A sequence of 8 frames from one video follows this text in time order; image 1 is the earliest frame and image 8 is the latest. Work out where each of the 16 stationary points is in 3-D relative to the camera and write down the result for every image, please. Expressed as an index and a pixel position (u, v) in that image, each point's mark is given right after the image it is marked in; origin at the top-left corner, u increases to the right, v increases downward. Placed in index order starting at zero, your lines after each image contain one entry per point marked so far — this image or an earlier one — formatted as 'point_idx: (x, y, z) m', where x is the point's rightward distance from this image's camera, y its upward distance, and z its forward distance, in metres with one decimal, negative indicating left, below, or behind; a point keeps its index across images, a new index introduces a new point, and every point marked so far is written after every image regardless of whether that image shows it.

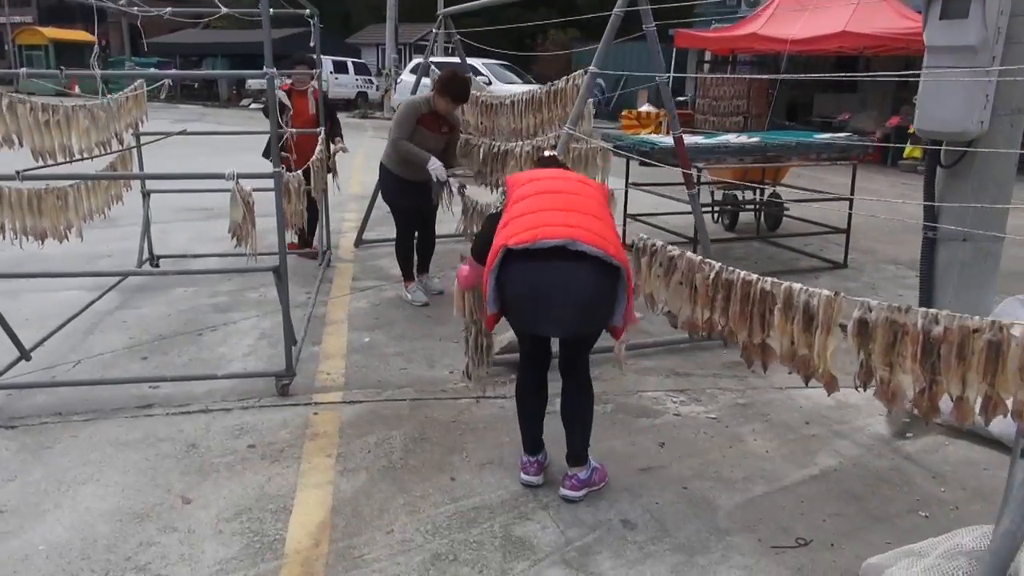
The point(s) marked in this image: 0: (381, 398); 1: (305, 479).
0: (-0.7, -0.6, +4.3) m
1: (-0.9, -0.8, +3.5) m
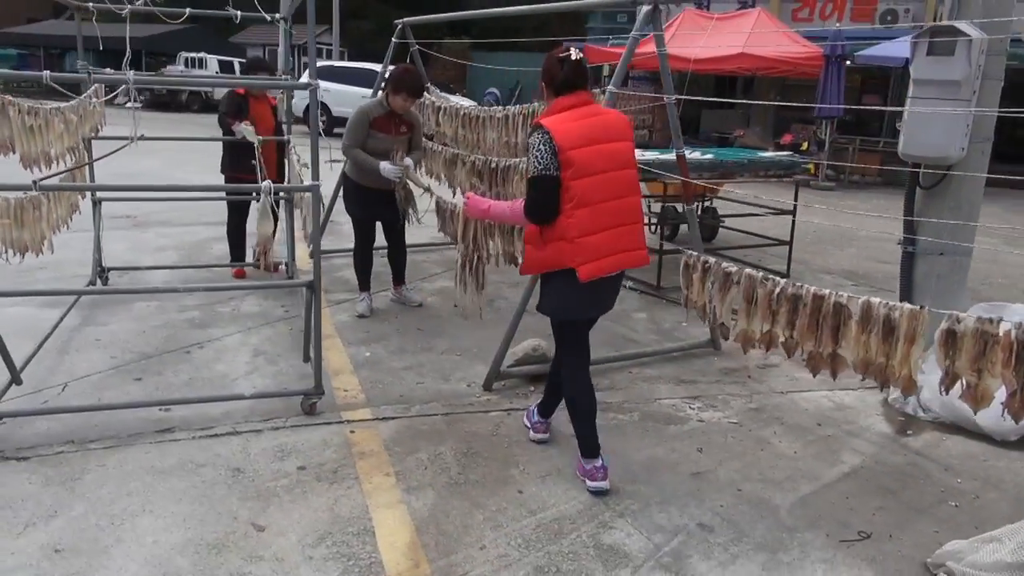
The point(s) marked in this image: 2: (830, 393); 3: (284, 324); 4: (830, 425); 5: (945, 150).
0: (-0.5, -0.7, +4.2) m
1: (-0.6, -0.9, +3.4) m
2: (+1.9, -0.6, +4.7) m
3: (-1.6, -0.3, +5.6) m
4: (+1.7, -0.7, +4.3) m
5: (+2.4, +0.8, +4.4) m
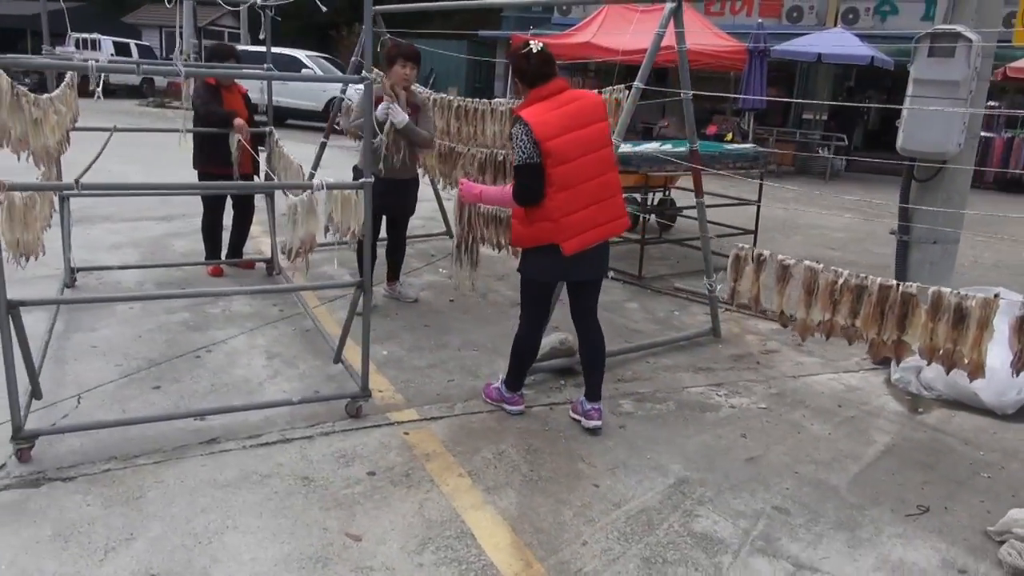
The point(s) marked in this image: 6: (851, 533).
0: (-0.3, -0.7, +4.2) m
1: (-0.2, -0.9, +3.4) m
2: (+2.1, -0.5, +5.0) m
3: (-1.5, -0.2, +5.4) m
4: (+2.0, -0.7, +4.6) m
5: (+2.6, +0.9, +4.8) m
6: (+1.4, -1.0, +3.3) m
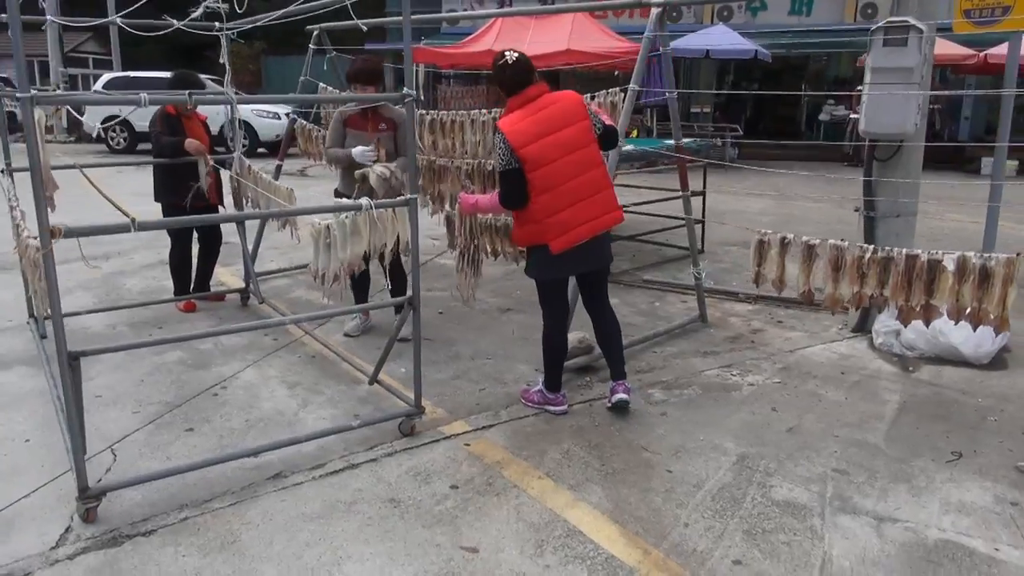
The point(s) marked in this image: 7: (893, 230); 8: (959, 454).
0: (0.0, -0.7, +4.2) m
1: (+0.2, -0.9, +3.4) m
2: (+2.1, -0.4, +5.4) m
3: (-1.5, -0.4, +5.3) m
4: (+2.1, -0.5, +5.0) m
5: (+2.6, +1.1, +5.2) m
6: (+1.8, -0.9, +3.6) m
7: (+2.7, +0.4, +5.6) m
8: (+2.2, -0.8, +3.9) m
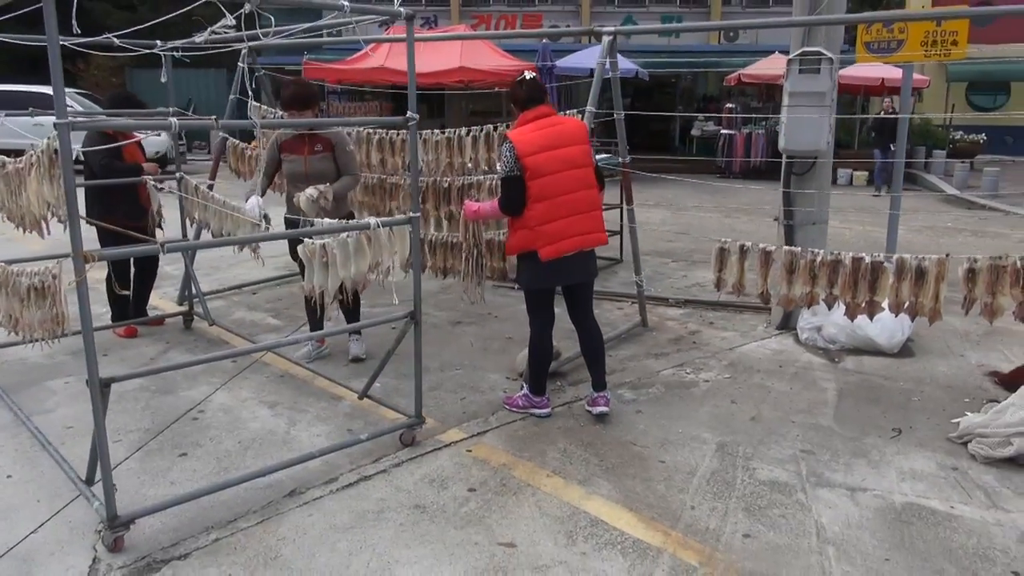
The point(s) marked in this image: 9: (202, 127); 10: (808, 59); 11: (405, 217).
0: (-0.1, -0.8, +4.4) m
1: (+0.2, -1.0, +3.7) m
2: (+1.9, -0.4, +5.9) m
3: (-1.7, -0.6, +5.2) m
4: (+1.9, -0.5, +5.5) m
5: (+2.2, +1.1, +5.9) m
6: (+1.8, -0.9, +4.1) m
7: (+2.3, +0.4, +6.2) m
8: (+2.1, -0.8, +4.4) m
9: (-1.2, +0.7, +3.1) m
10: (+2.1, +1.6, +5.7) m
11: (-0.5, +0.4, +3.7) m
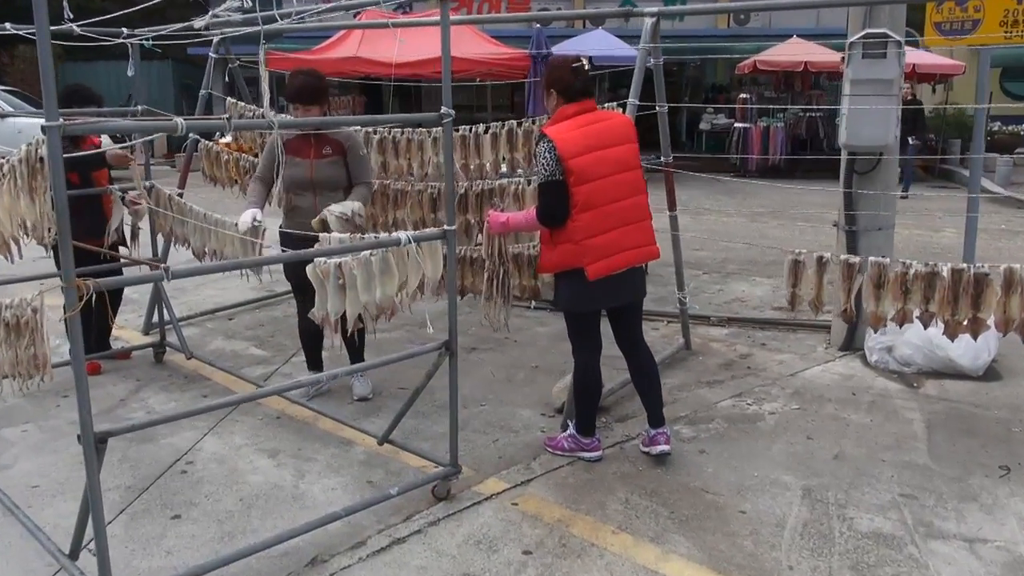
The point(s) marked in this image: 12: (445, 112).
0: (+0.2, -0.9, +3.9) m
1: (+0.5, -1.1, +3.1) m
2: (+2.1, -0.5, +5.4) m
3: (-1.4, -0.8, +4.7) m
4: (+2.2, -0.6, +5.0) m
5: (+2.5, +0.9, +5.4) m
6: (+2.1, -1.0, +3.6) m
7: (+2.6, +0.3, +5.7) m
8: (+2.4, -0.9, +3.9) m
9: (-1.0, +0.5, +2.7) m
10: (+2.3, +1.5, +5.2) m
11: (-0.3, +0.2, +3.2) m
12: (-0.2, +0.7, +3.0) m
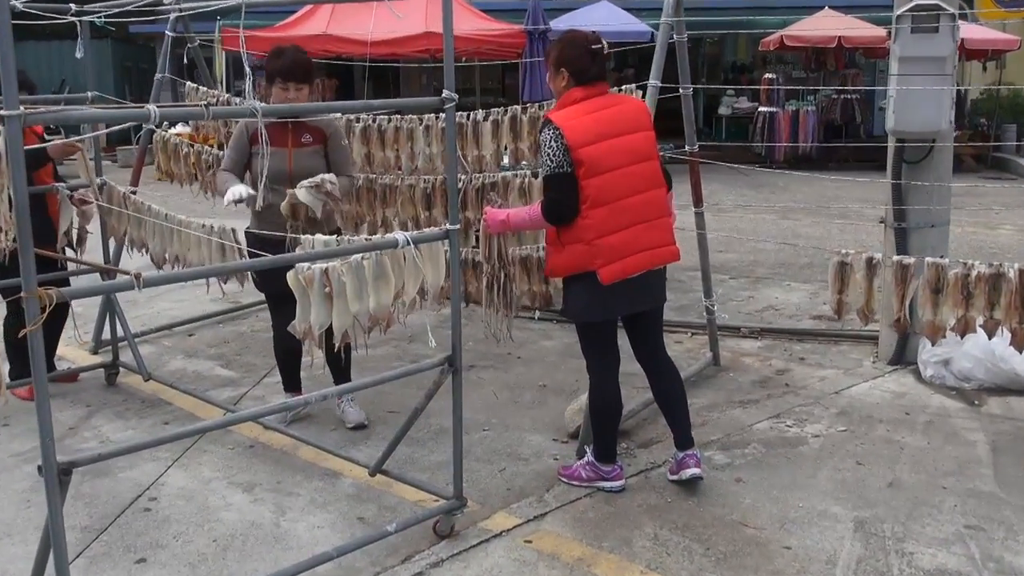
0: (+0.2, -0.9, +3.5) m
1: (+0.5, -1.1, +2.7) m
2: (+2.2, -0.6, +5.0) m
3: (-1.4, -0.9, +4.4) m
4: (+2.3, -0.7, +4.5) m
5: (+2.6, +0.9, +5.0) m
6: (+2.1, -1.0, +3.1) m
7: (+2.7, +0.2, +5.2) m
8: (+2.5, -0.9, +3.4) m
9: (-1.0, +0.5, +2.4) m
10: (+2.4, +1.5, +4.9) m
11: (-0.3, +0.2, +2.9) m
12: (-0.2, +0.6, +2.7) m
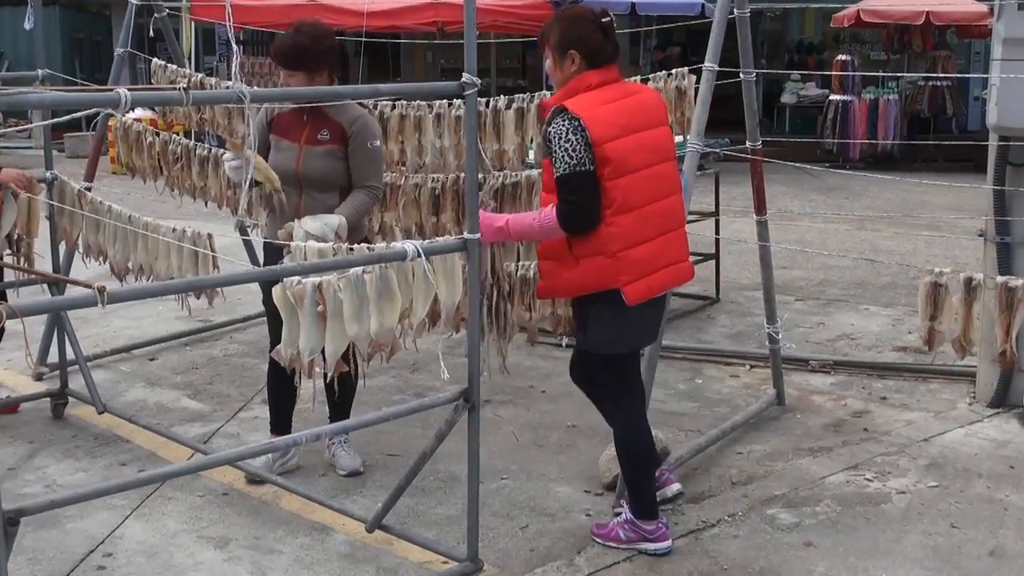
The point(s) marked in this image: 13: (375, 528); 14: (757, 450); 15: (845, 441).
0: (+0.3, -1.1, +3.0) m
1: (+0.6, -1.1, +2.2) m
2: (+2.4, -0.8, +4.4) m
3: (-1.2, -1.0, +4.0) m
4: (+2.4, -0.9, +3.9) m
5: (+2.7, +0.7, +4.4) m
6: (+2.2, -1.0, +2.5) m
7: (+2.9, 0.0, +4.7) m
8: (+2.6, -1.0, +2.8) m
9: (-0.9, +0.5, +2.0) m
10: (+2.6, +1.3, +4.4) m
11: (-0.2, +0.1, +2.5) m
12: (-0.1, +0.6, +2.3) m
13: (-0.4, -0.9, +3.2) m
14: (+1.3, -0.9, +4.0) m
15: (+1.8, -0.9, +4.4) m
